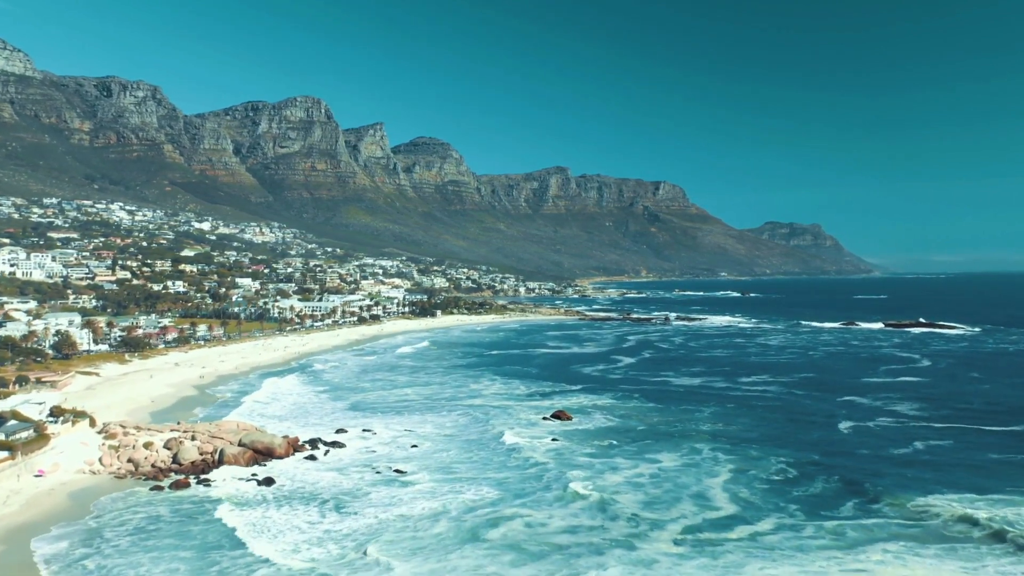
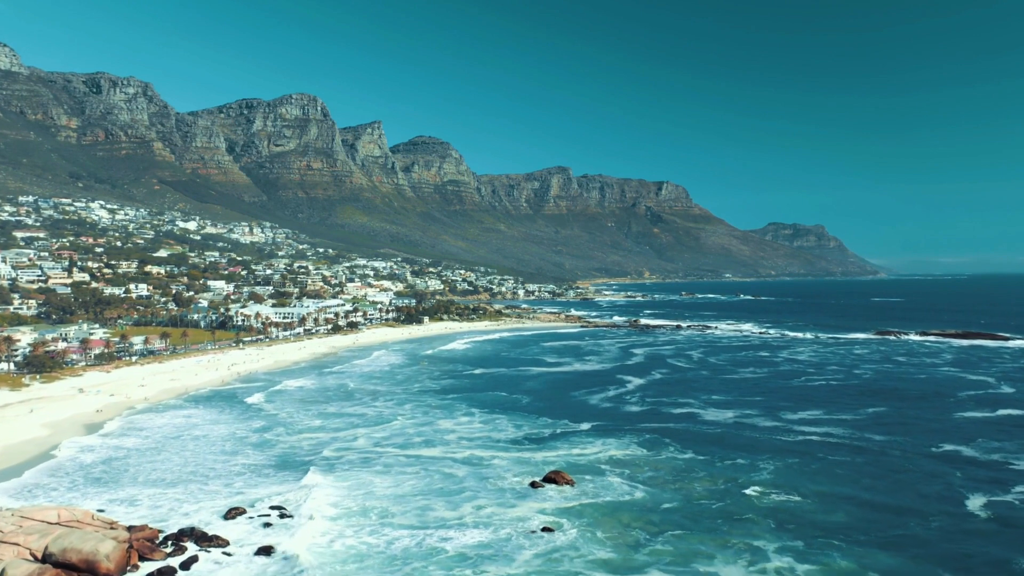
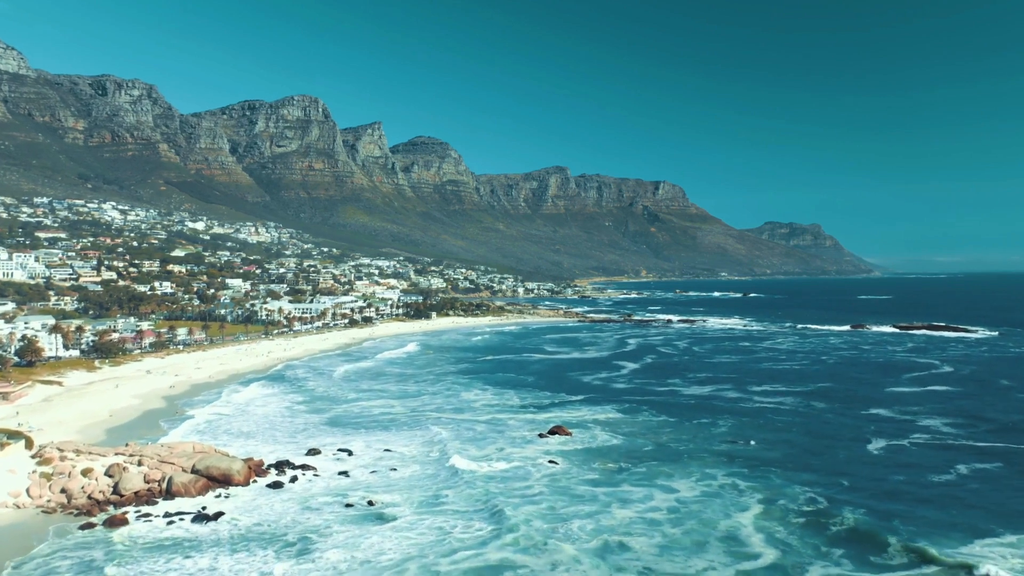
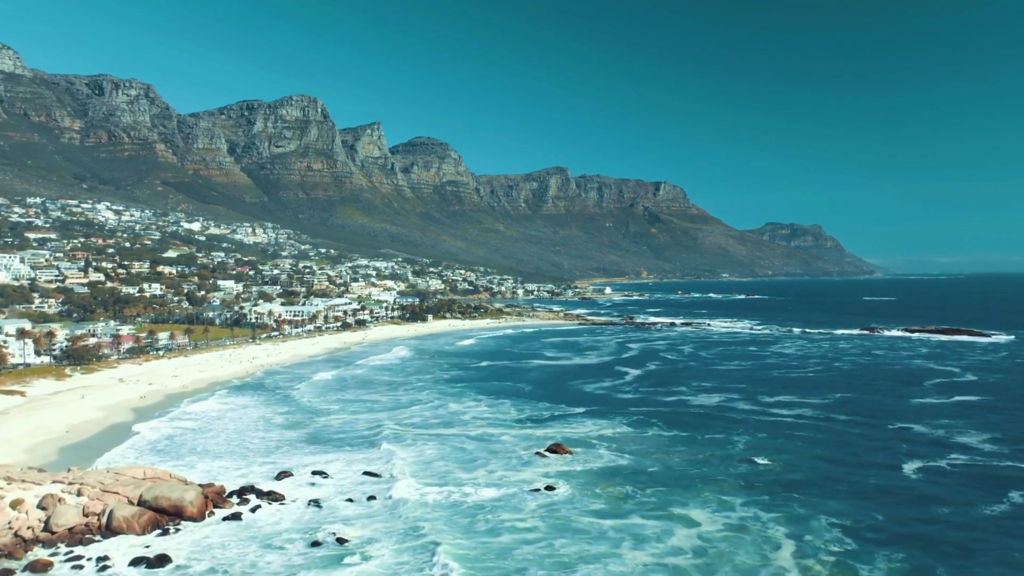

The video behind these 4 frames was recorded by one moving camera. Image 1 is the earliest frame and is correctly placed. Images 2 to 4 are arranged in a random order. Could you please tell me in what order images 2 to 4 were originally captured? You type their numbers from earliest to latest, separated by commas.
3, 4, 2
